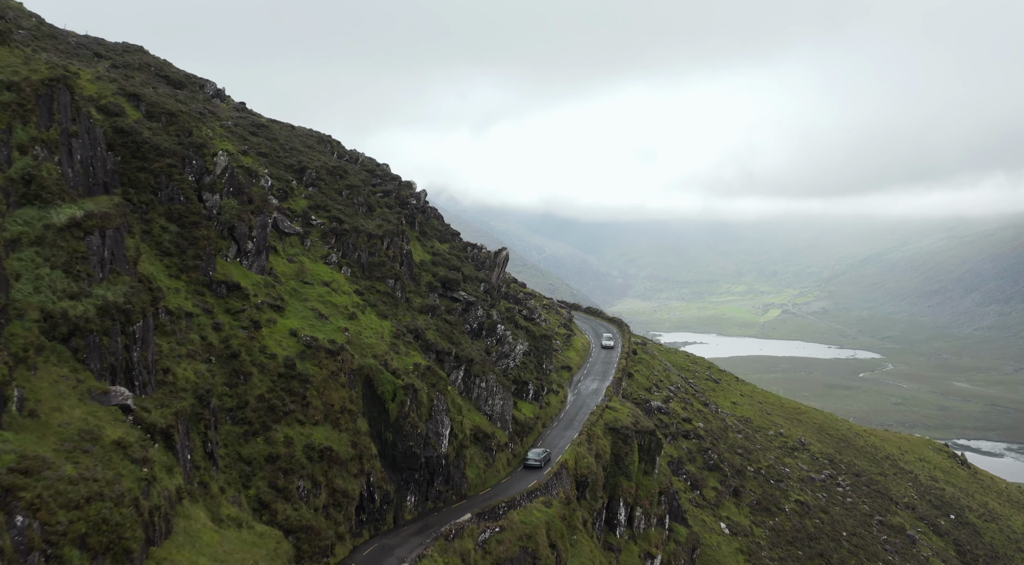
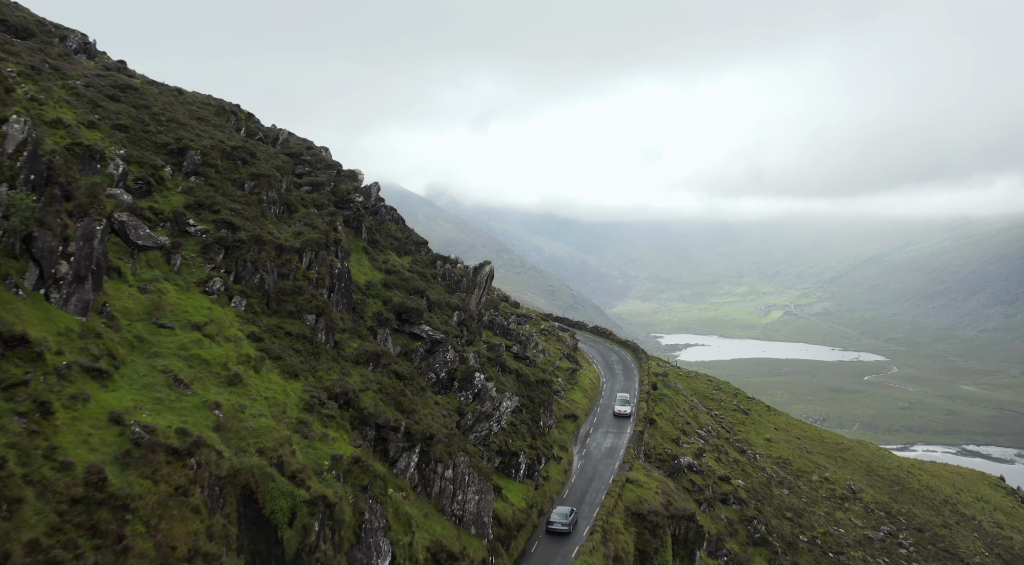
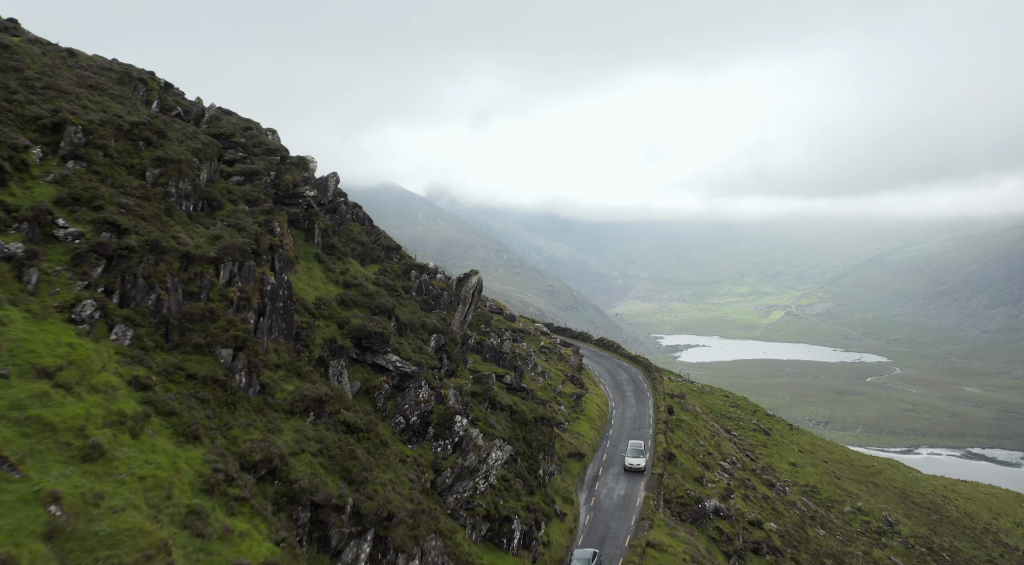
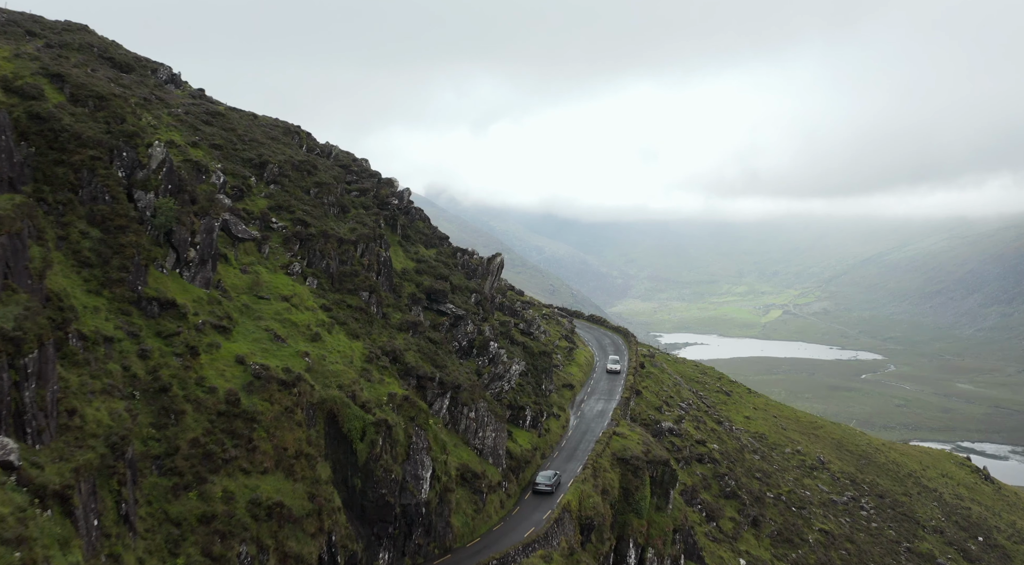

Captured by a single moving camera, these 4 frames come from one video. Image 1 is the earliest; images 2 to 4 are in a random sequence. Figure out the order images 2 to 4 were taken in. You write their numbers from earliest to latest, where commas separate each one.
4, 2, 3
